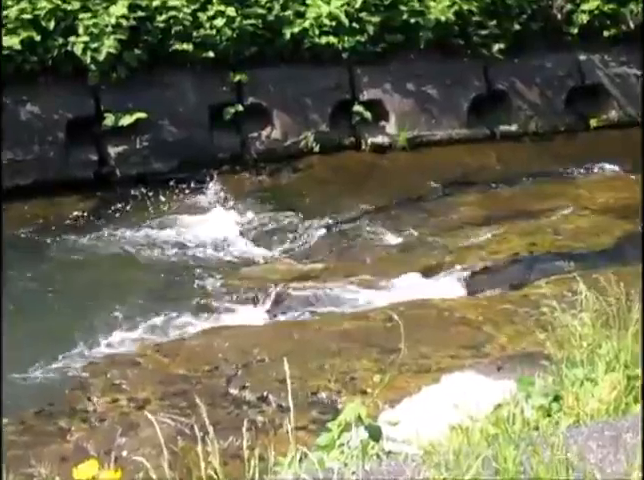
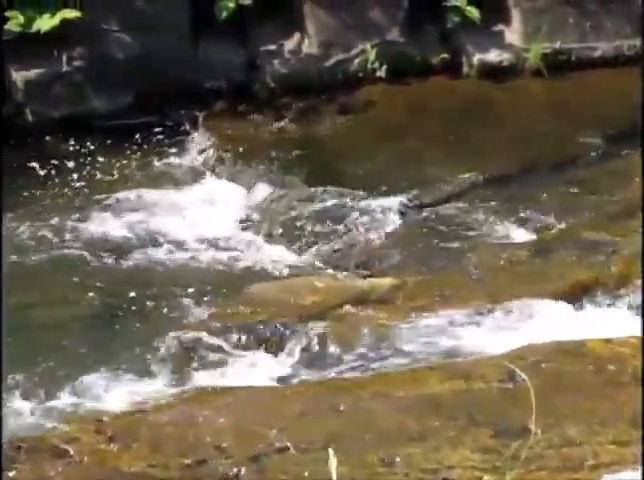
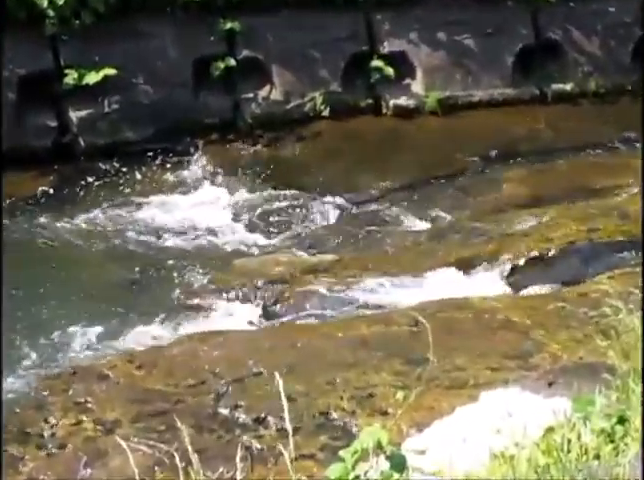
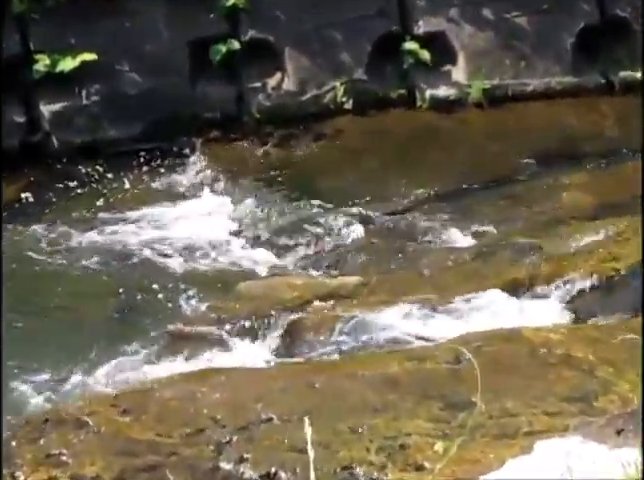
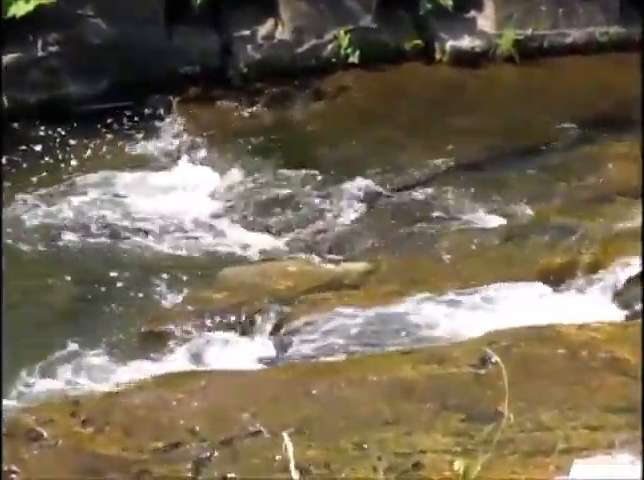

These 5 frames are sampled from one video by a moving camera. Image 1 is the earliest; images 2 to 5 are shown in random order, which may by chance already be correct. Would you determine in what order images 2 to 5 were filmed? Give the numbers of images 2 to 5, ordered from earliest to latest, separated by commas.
3, 4, 5, 2
